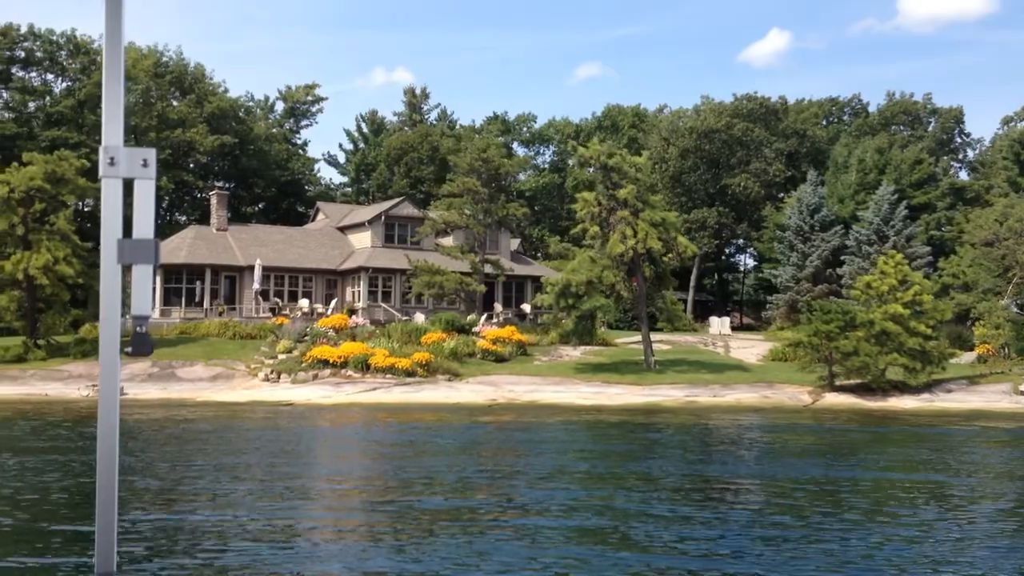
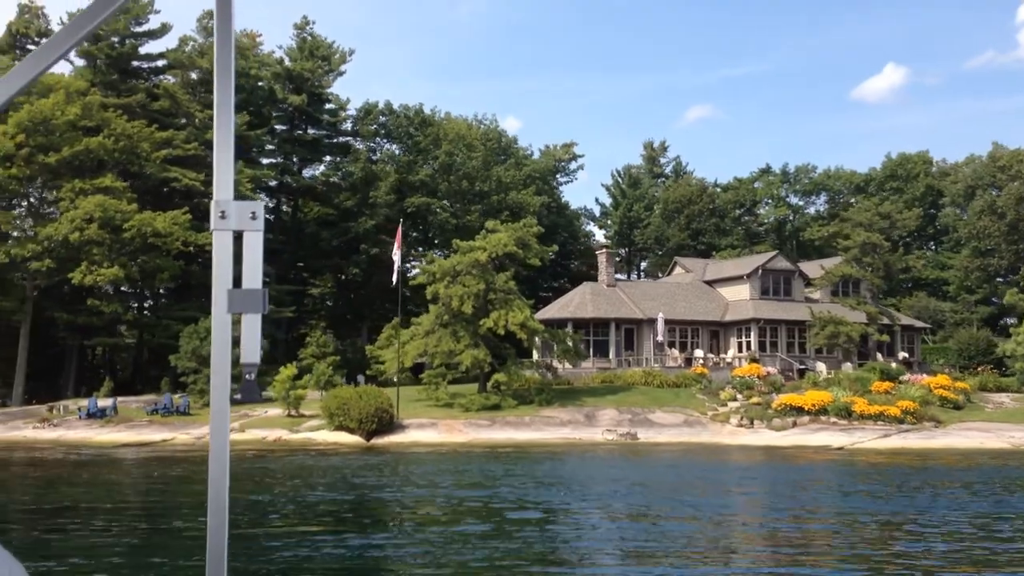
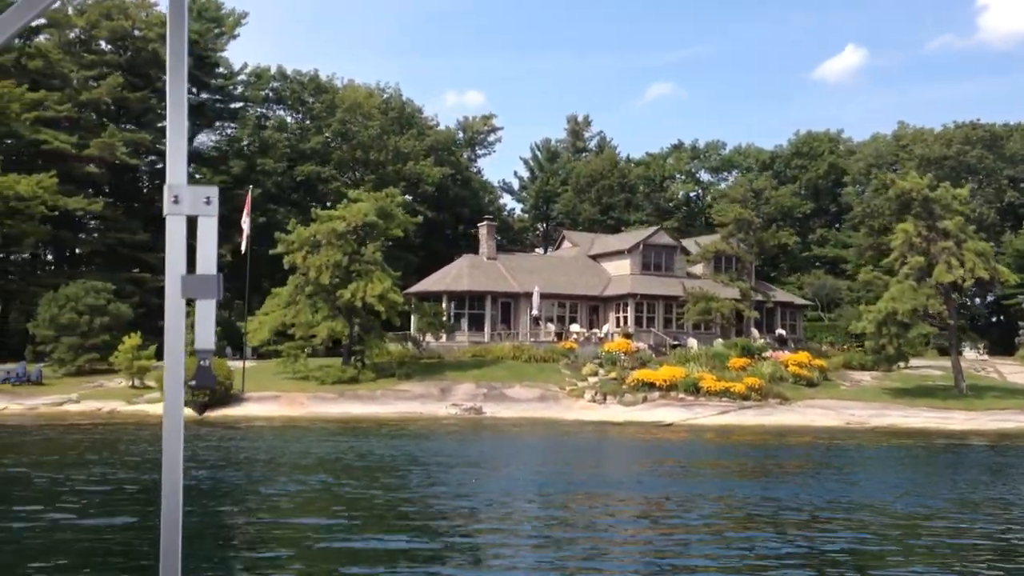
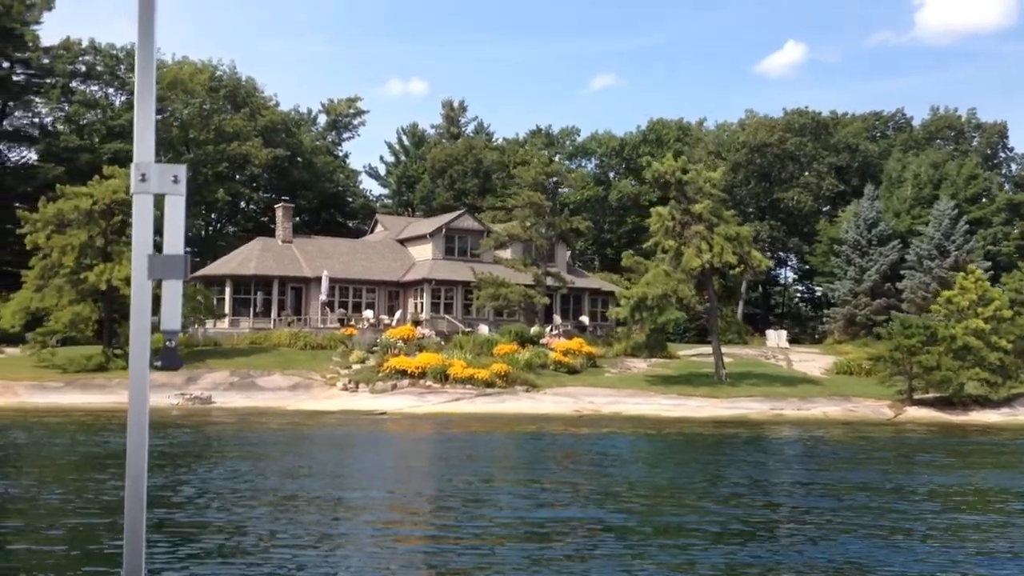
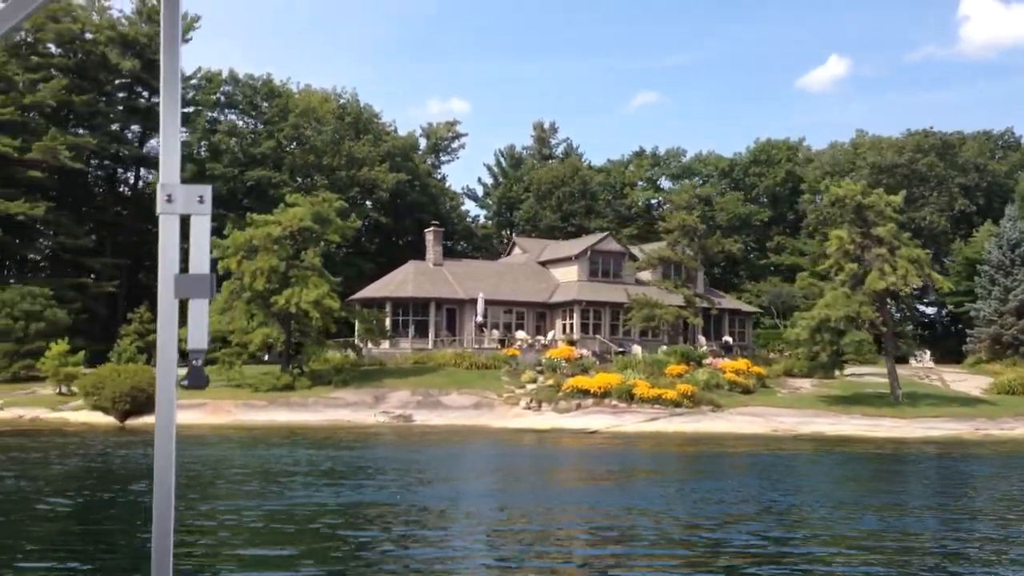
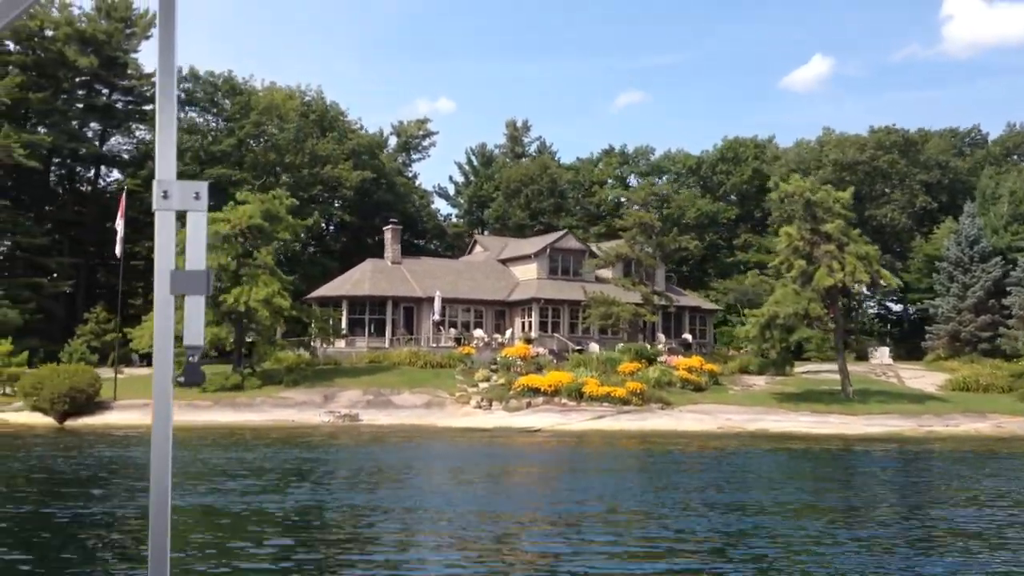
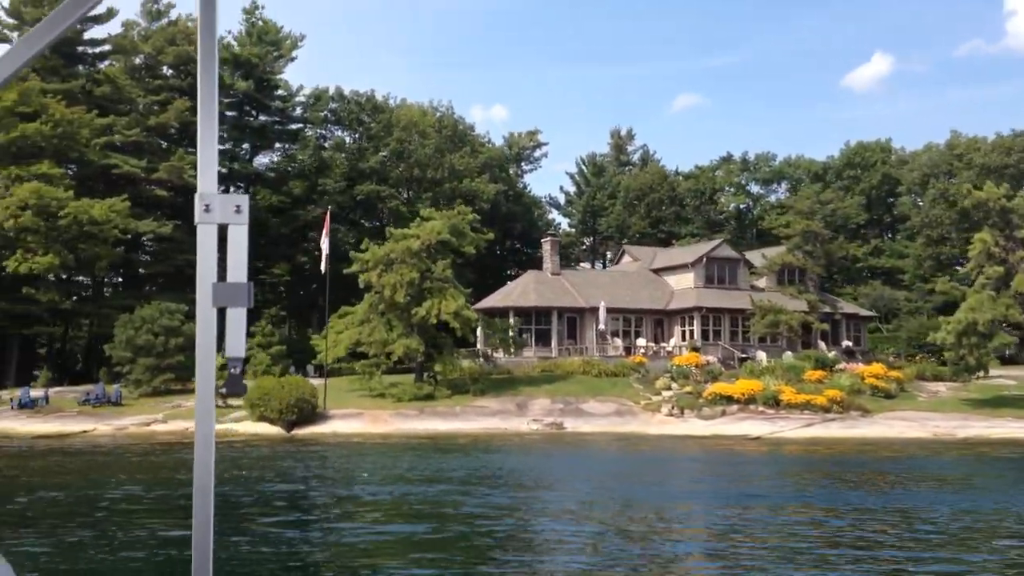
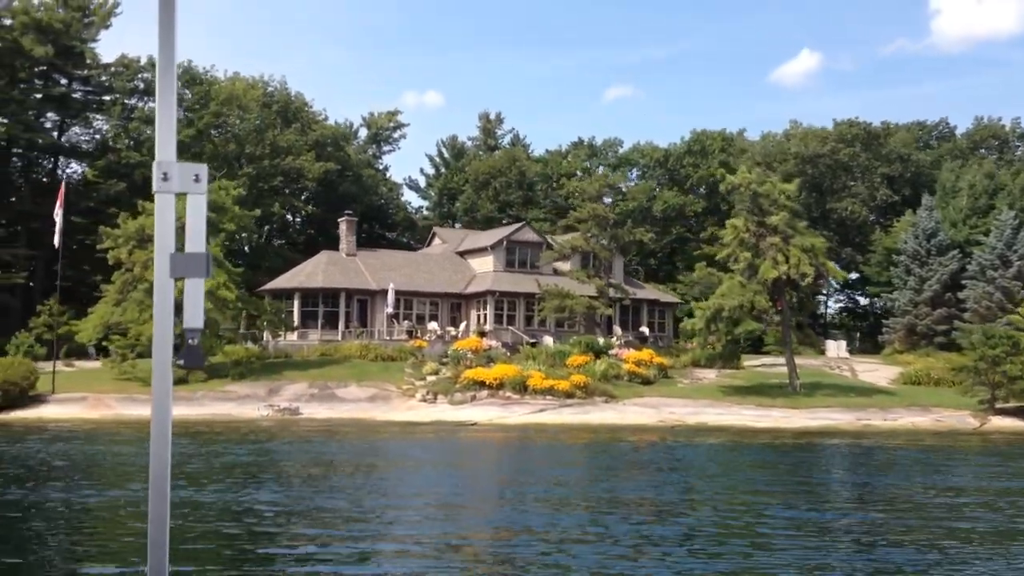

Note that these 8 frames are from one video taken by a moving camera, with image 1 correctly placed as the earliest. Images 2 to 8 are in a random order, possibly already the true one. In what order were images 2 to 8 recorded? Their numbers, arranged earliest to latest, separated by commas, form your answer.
4, 8, 6, 5, 3, 7, 2
